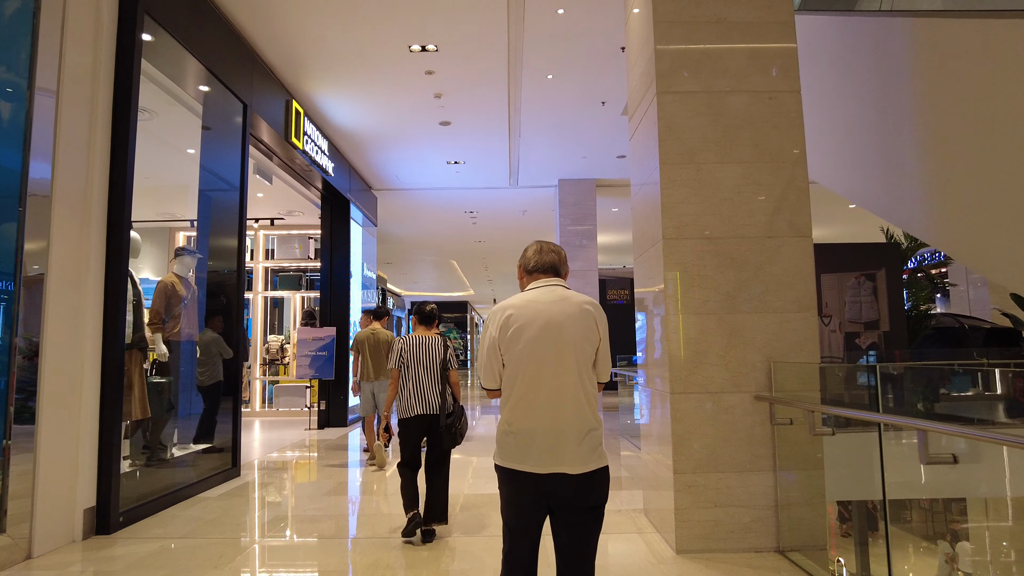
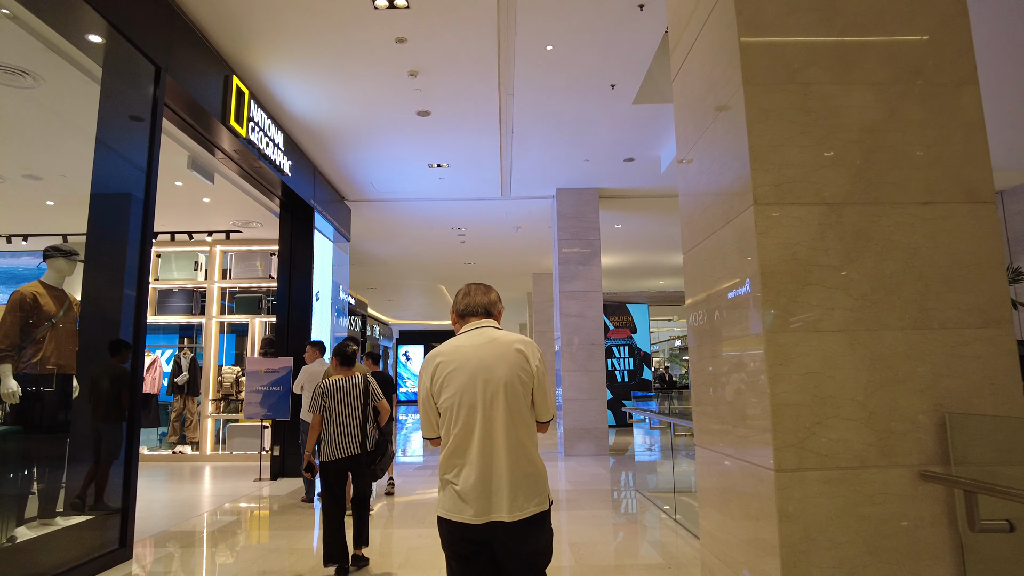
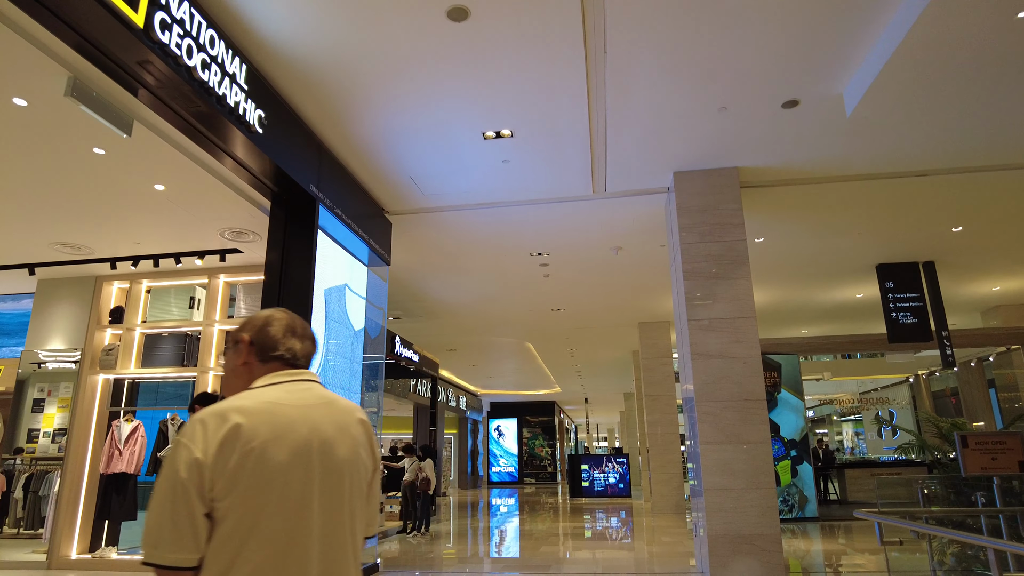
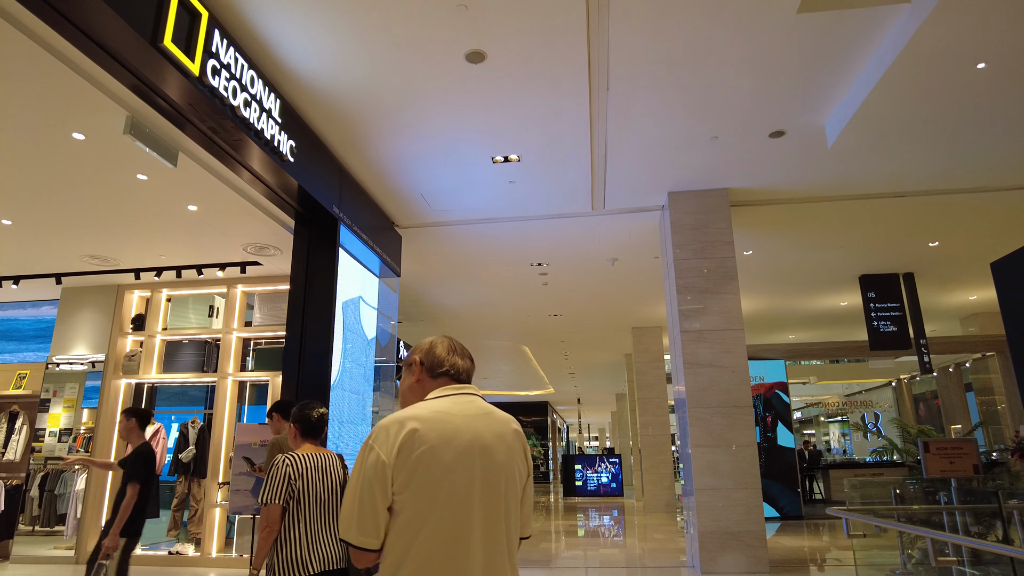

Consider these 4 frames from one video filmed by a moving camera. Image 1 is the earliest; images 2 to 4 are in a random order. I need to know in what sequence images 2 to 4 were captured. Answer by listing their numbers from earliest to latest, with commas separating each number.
2, 4, 3
